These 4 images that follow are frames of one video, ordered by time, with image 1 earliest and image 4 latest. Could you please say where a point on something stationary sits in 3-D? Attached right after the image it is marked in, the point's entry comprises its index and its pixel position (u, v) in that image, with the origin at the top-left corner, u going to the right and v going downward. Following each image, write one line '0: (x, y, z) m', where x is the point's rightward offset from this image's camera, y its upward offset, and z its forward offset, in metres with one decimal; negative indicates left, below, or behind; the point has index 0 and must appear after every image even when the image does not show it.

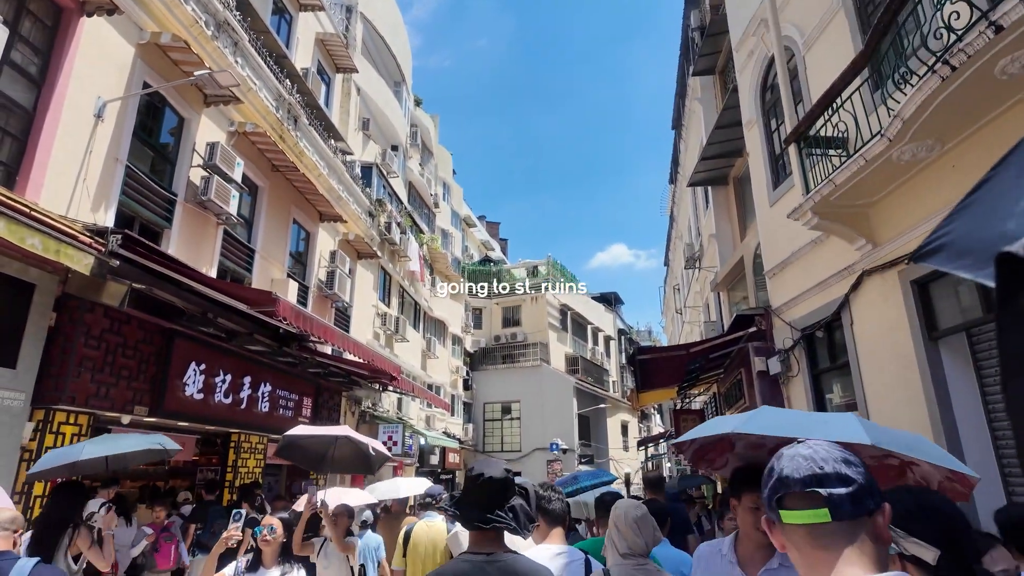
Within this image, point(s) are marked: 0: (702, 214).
0: (+4.3, +1.6, +12.9) m
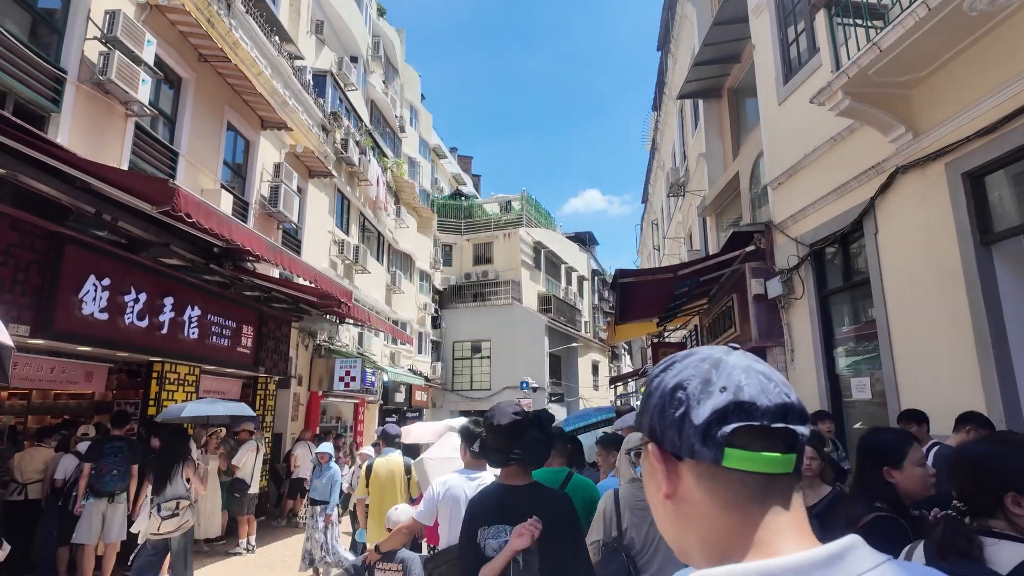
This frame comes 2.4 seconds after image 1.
0: (+3.7, +3.1, +11.8) m
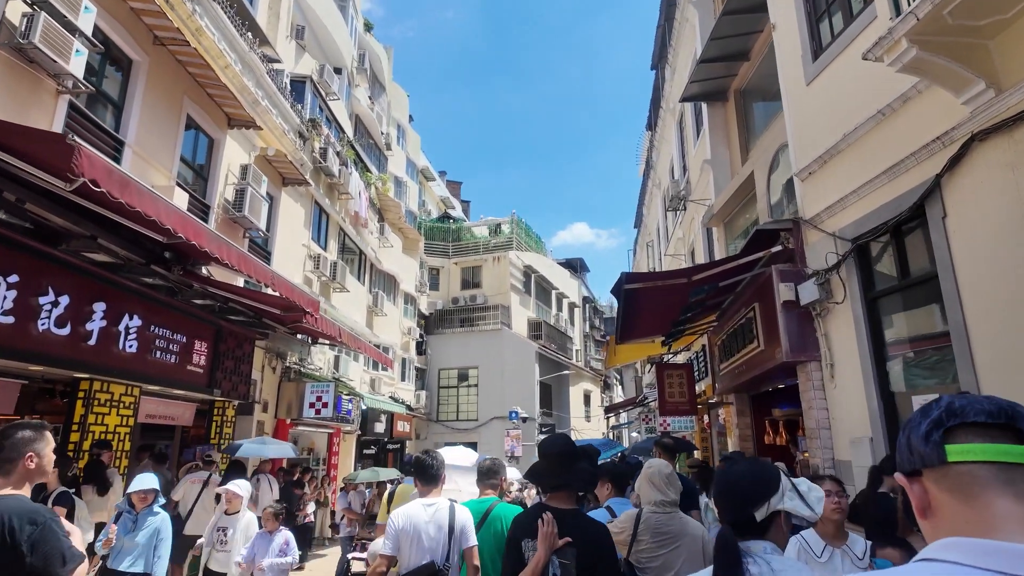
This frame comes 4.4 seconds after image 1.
0: (+3.5, +2.8, +11.1) m
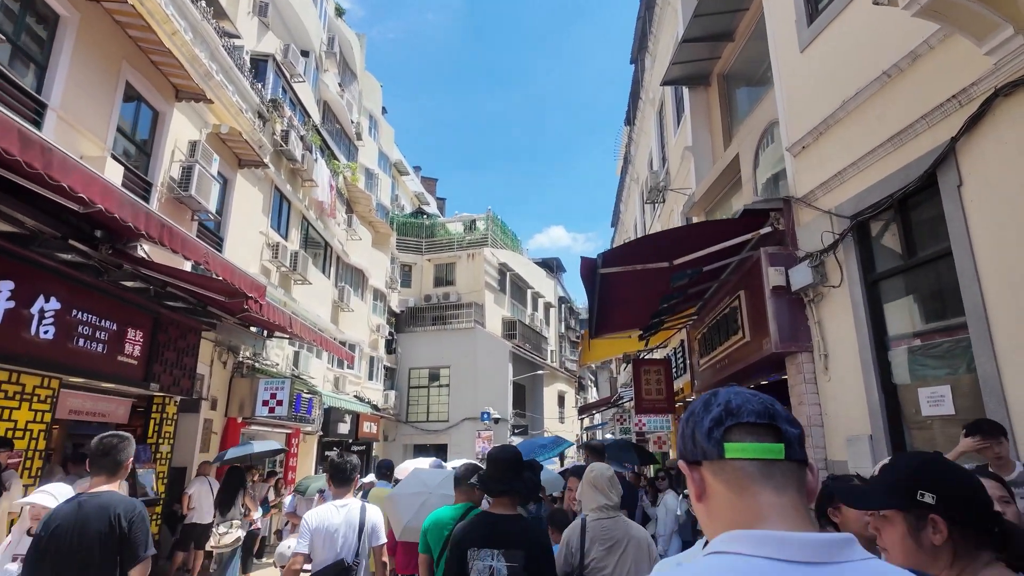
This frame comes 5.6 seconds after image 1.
0: (+3.0, +2.9, +10.7) m
